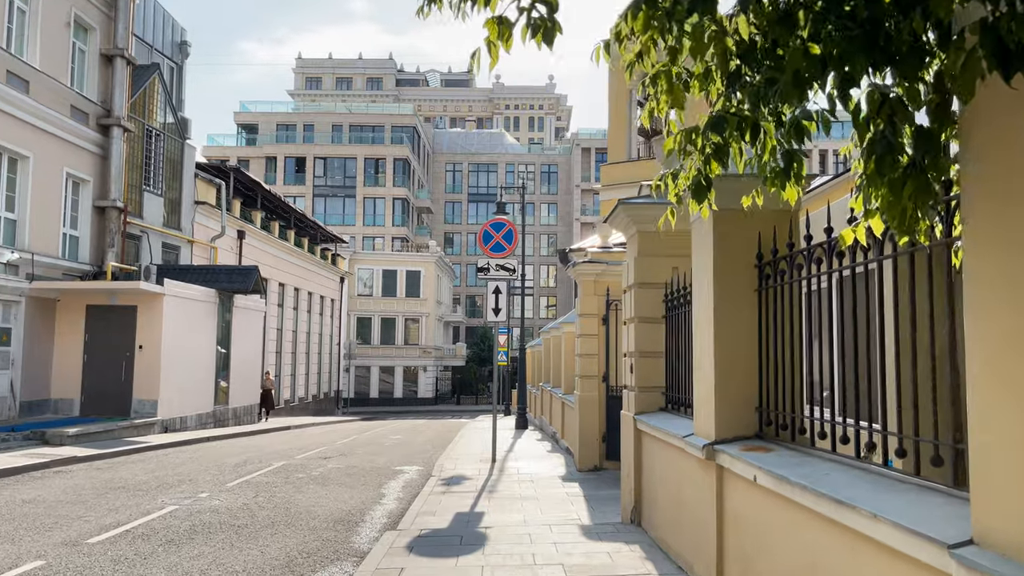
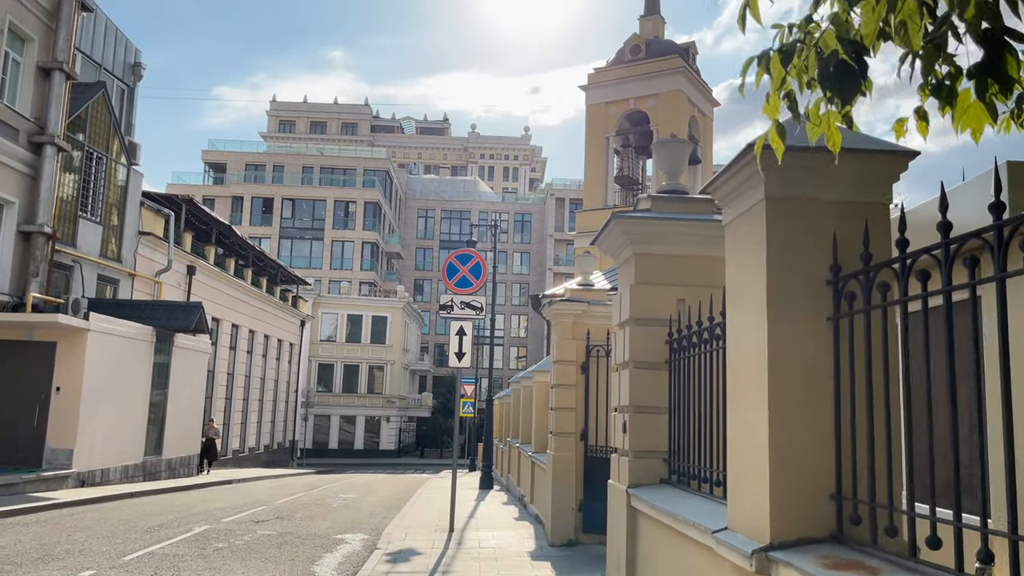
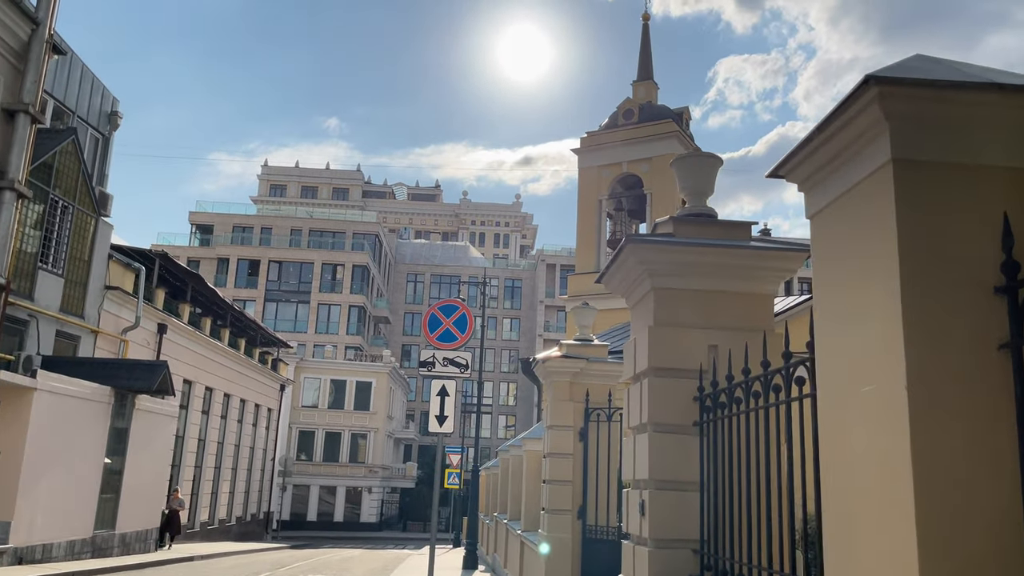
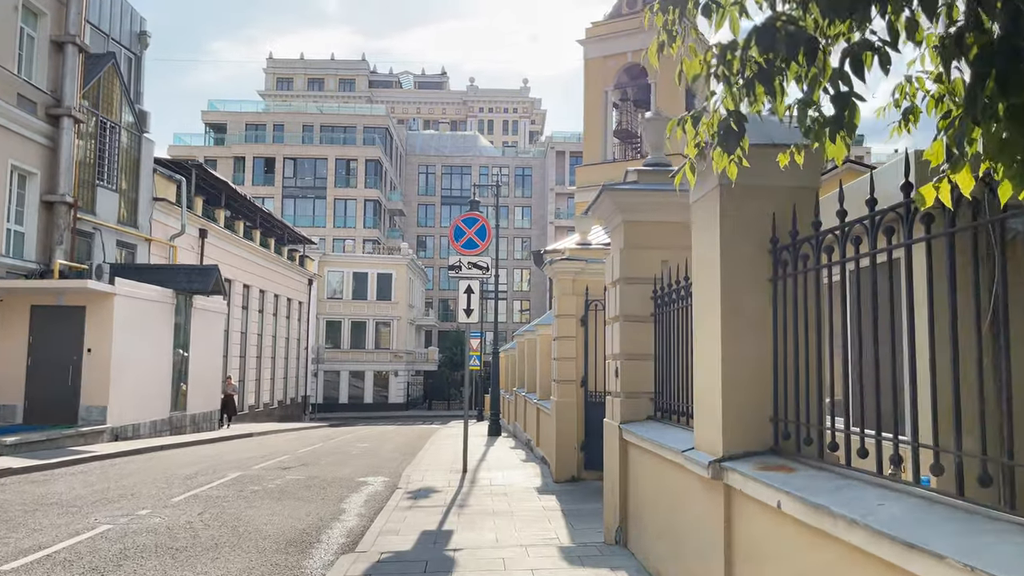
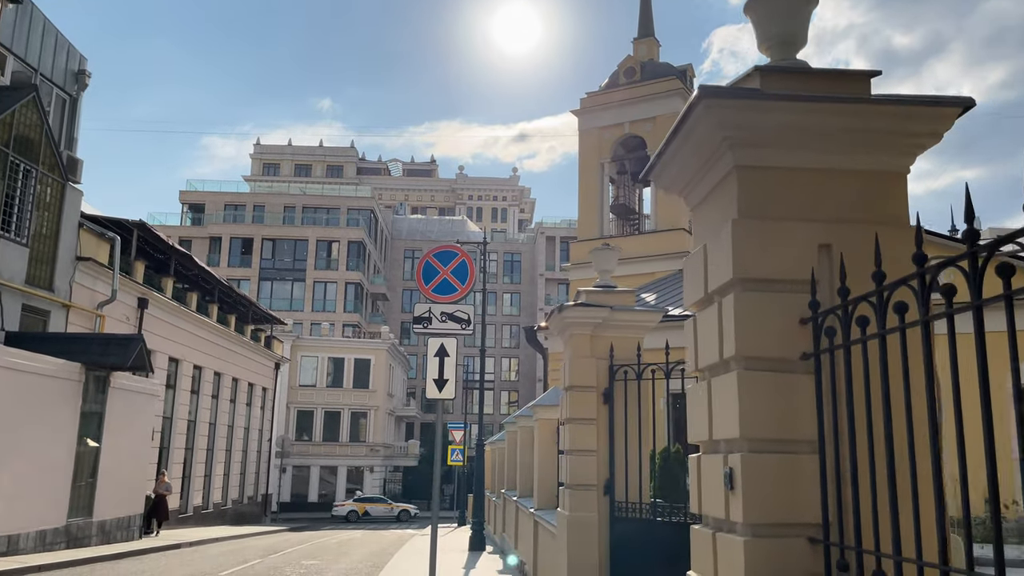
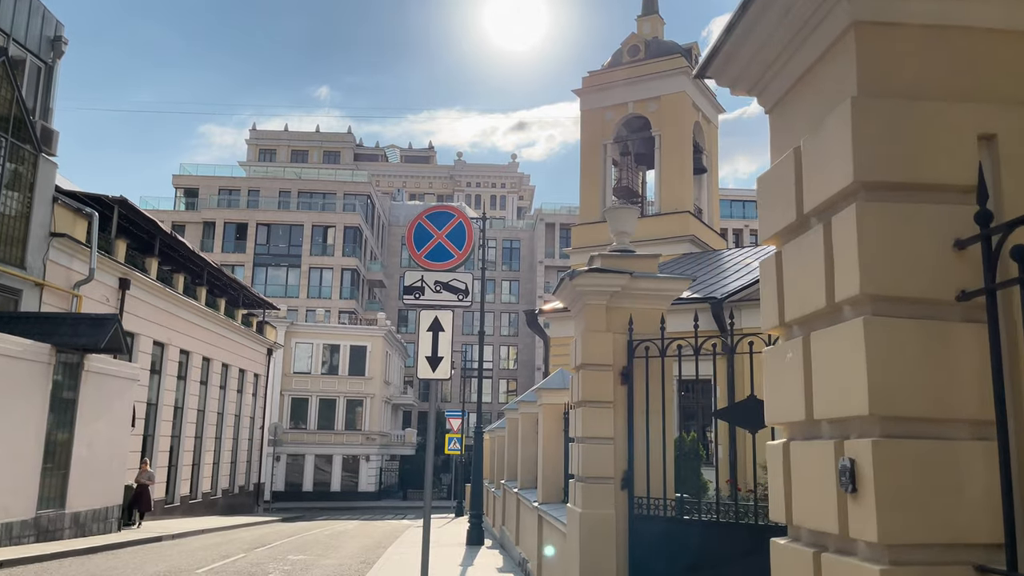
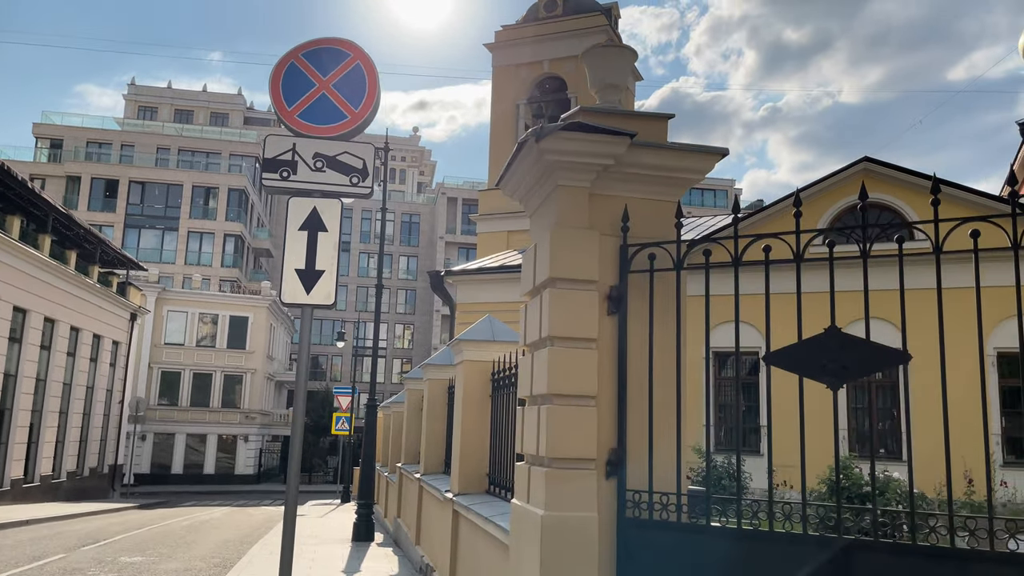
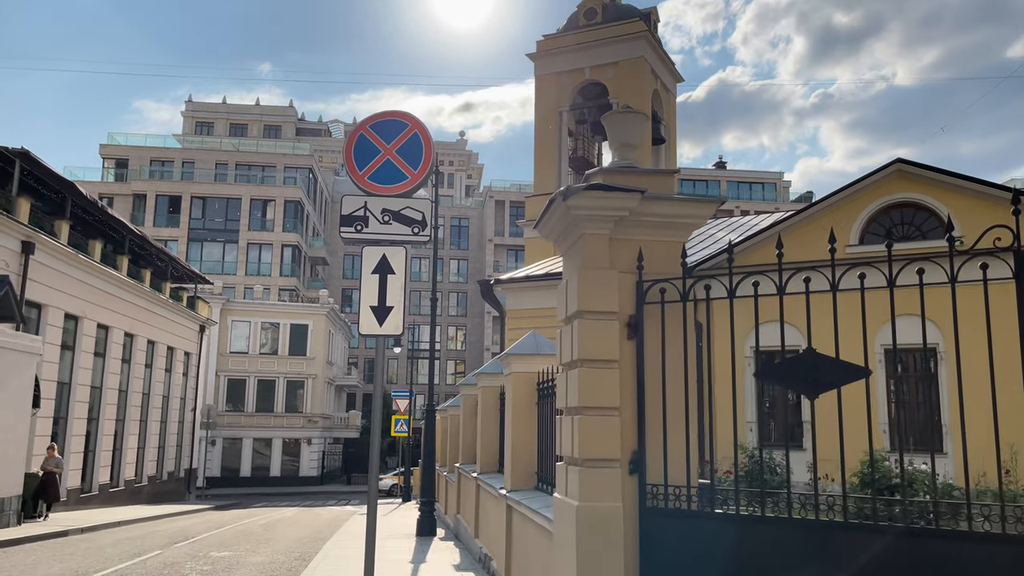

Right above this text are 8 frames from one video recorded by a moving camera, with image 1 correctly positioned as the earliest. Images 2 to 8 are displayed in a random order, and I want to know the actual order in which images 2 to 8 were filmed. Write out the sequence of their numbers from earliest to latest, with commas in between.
4, 2, 3, 5, 6, 8, 7
